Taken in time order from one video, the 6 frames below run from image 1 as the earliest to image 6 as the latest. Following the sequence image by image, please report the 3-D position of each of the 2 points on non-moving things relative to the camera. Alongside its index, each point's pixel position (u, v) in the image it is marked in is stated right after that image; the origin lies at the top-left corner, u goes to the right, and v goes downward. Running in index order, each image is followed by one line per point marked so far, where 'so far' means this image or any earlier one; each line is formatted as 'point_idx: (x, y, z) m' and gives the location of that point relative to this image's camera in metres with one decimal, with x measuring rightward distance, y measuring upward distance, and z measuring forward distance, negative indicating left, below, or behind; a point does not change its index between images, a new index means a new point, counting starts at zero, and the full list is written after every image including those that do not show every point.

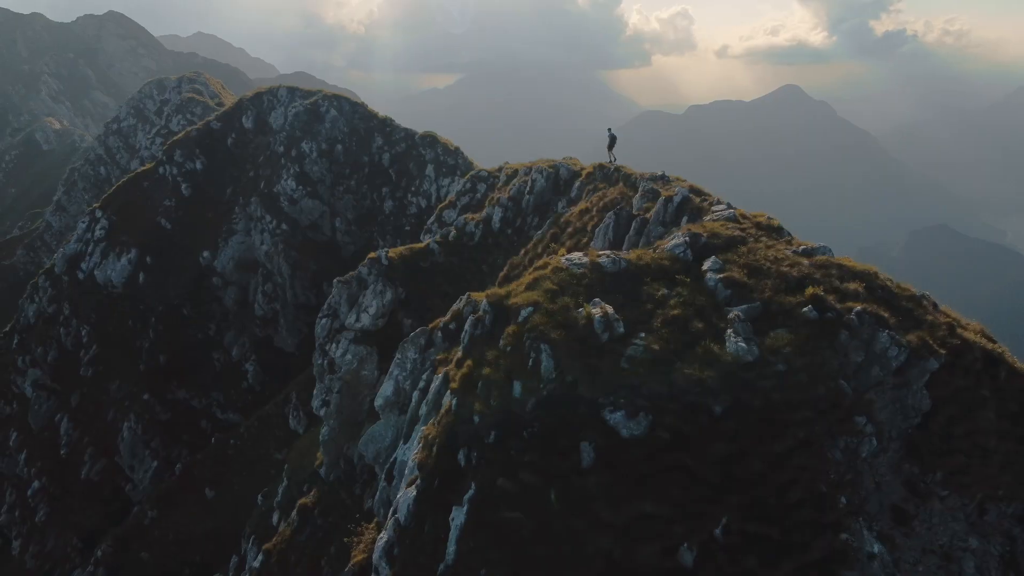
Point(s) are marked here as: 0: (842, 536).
0: (+12.3, -9.0, +18.4) m
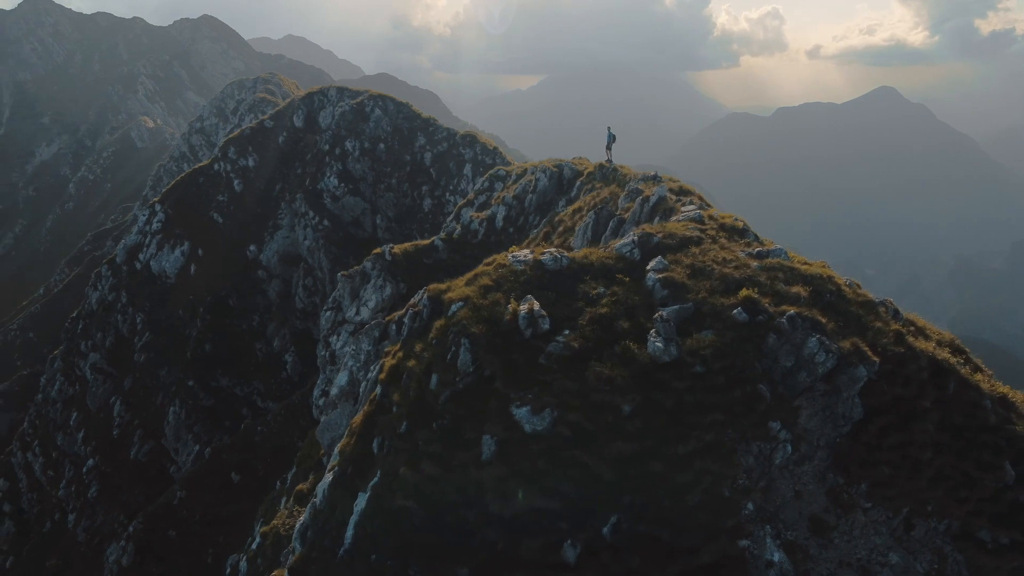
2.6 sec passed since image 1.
0: (+8.2, -9.0, +18.0) m
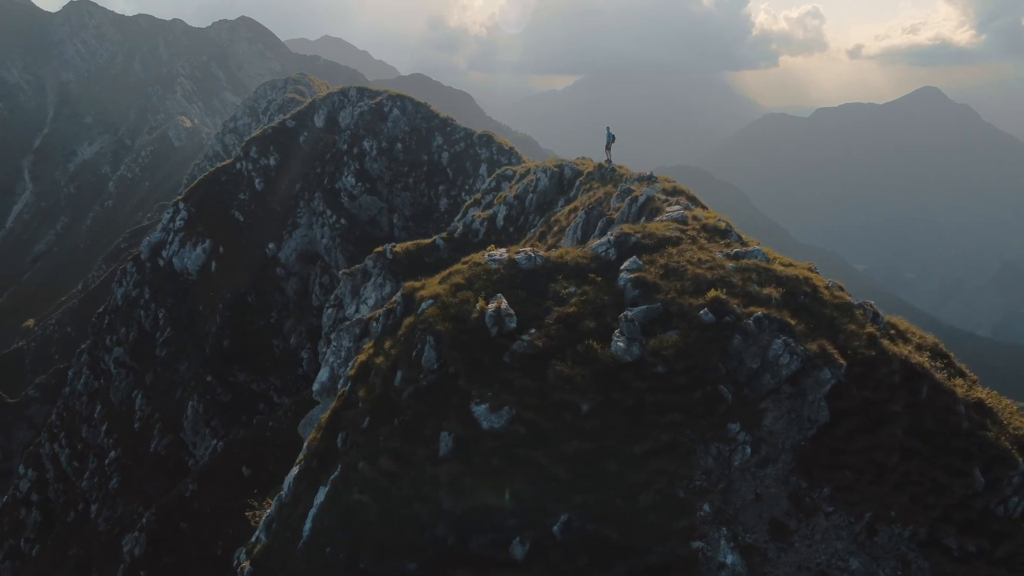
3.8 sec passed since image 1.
0: (+6.4, -9.0, +18.0) m
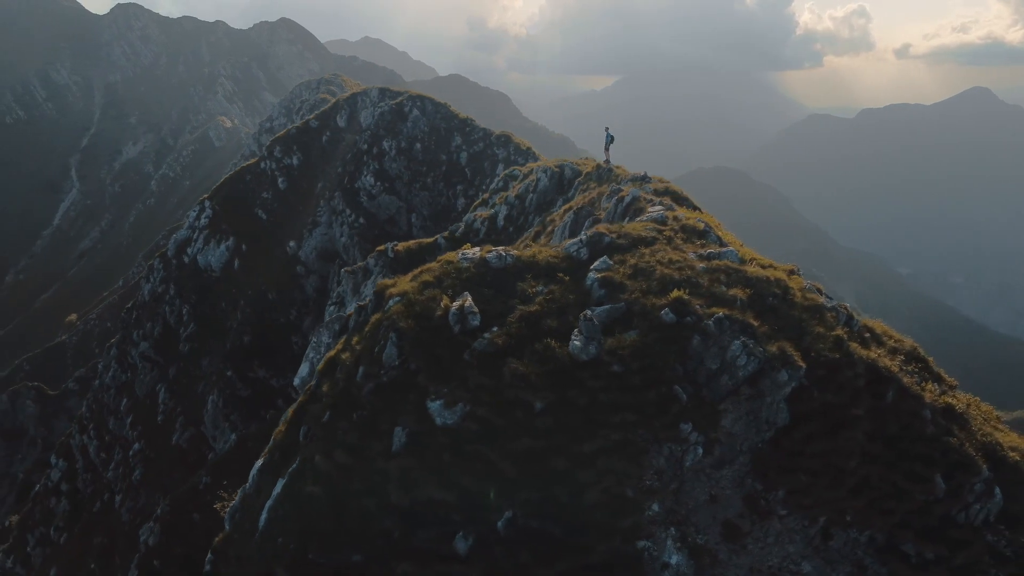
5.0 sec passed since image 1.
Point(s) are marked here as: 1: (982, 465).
0: (+4.4, -9.0, +18.0) m
1: (+18.1, -6.8, +19.5) m
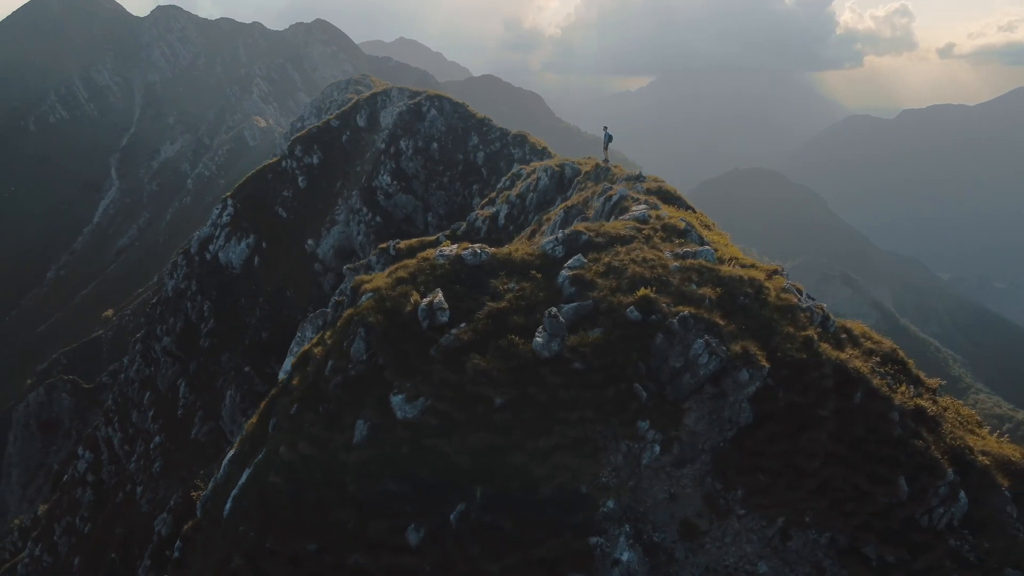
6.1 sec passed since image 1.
0: (+2.6, -8.9, +18.1) m
1: (+16.4, -6.8, +19.3) m
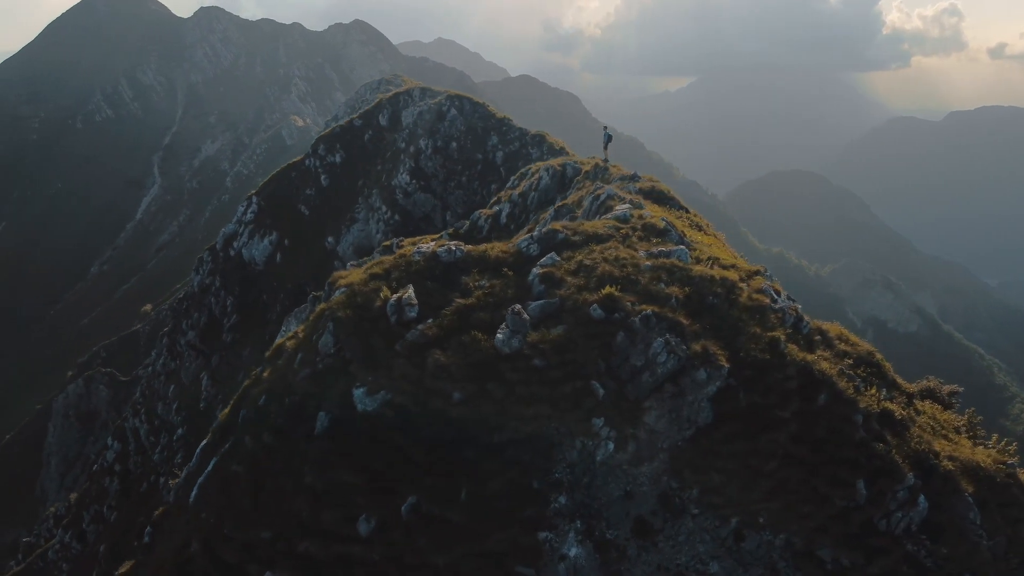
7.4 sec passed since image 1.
0: (+0.7, -8.8, +18.3) m
1: (+14.6, -6.9, +19.0) m
